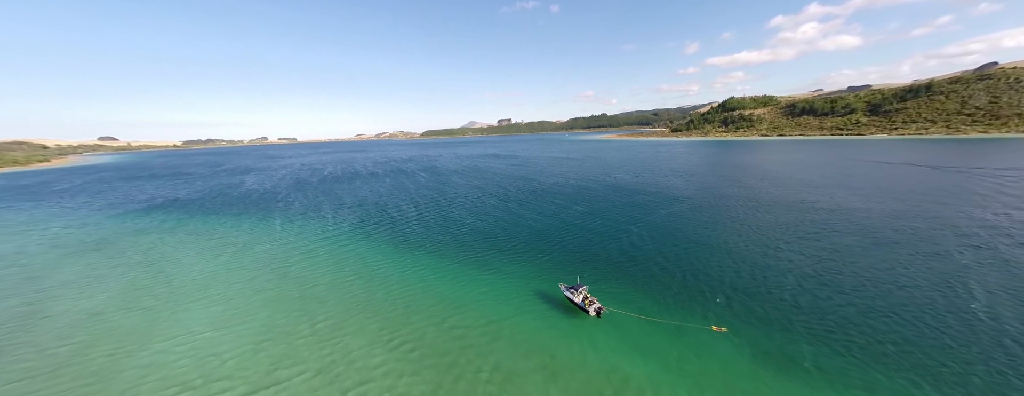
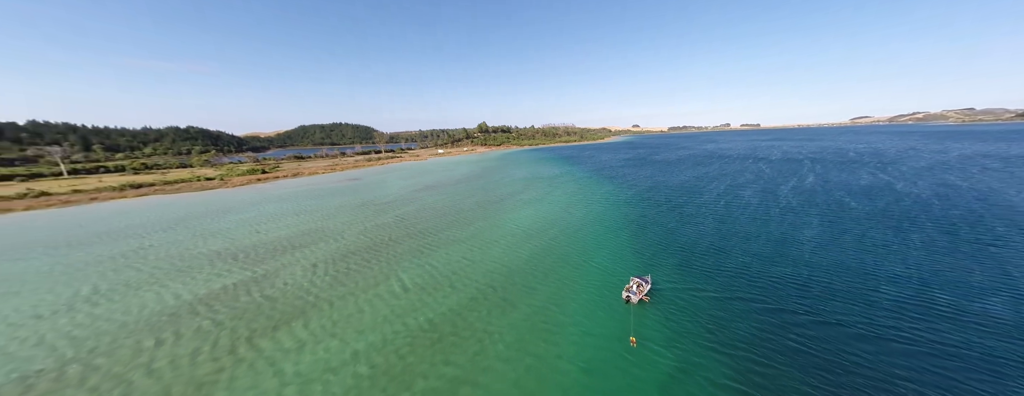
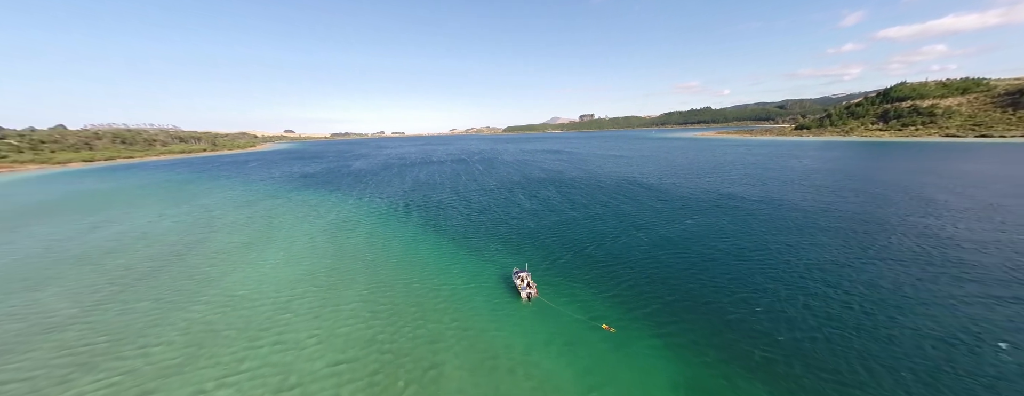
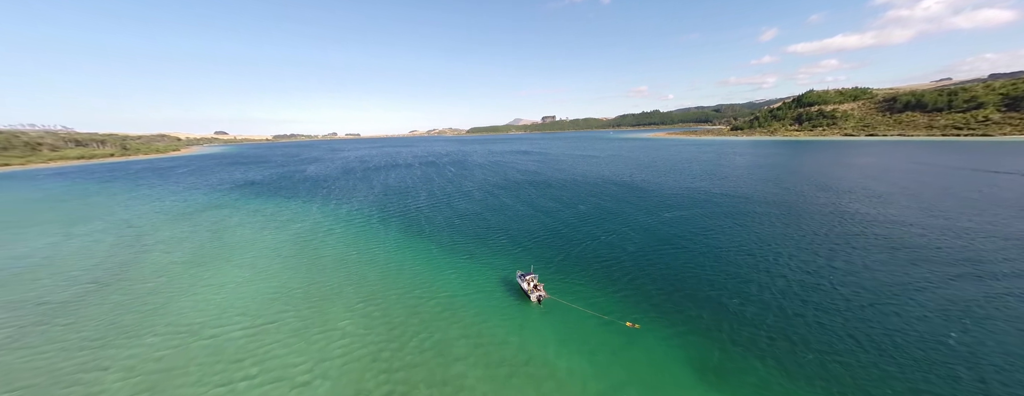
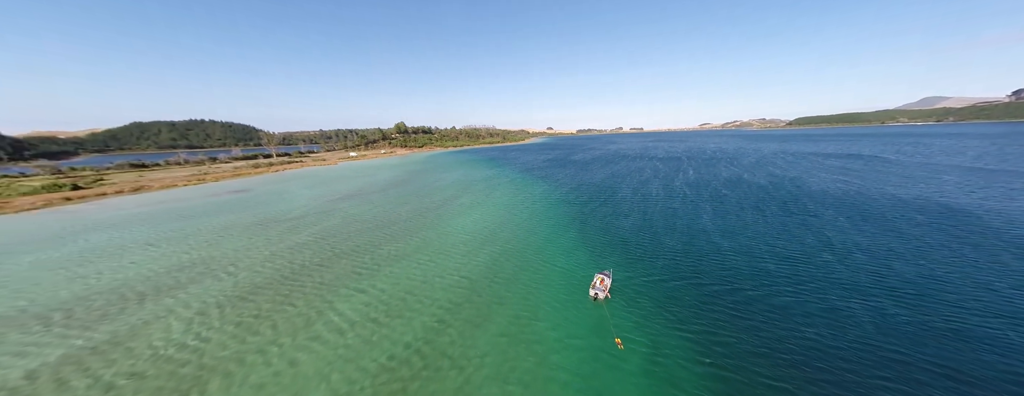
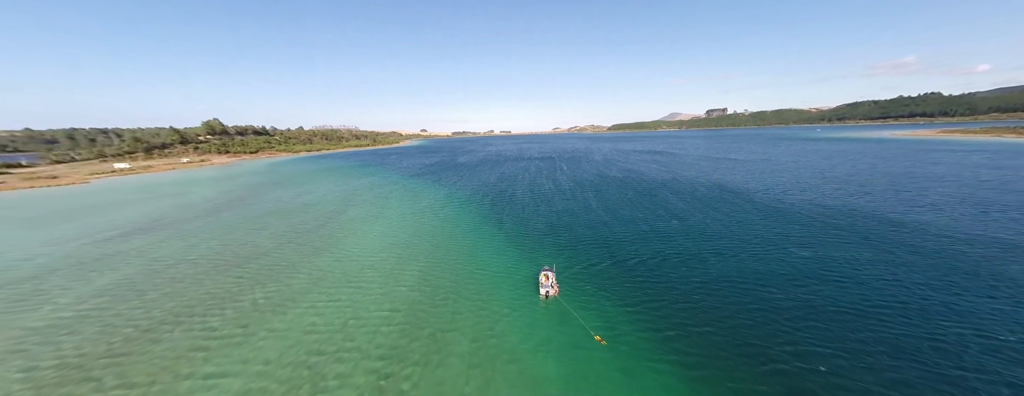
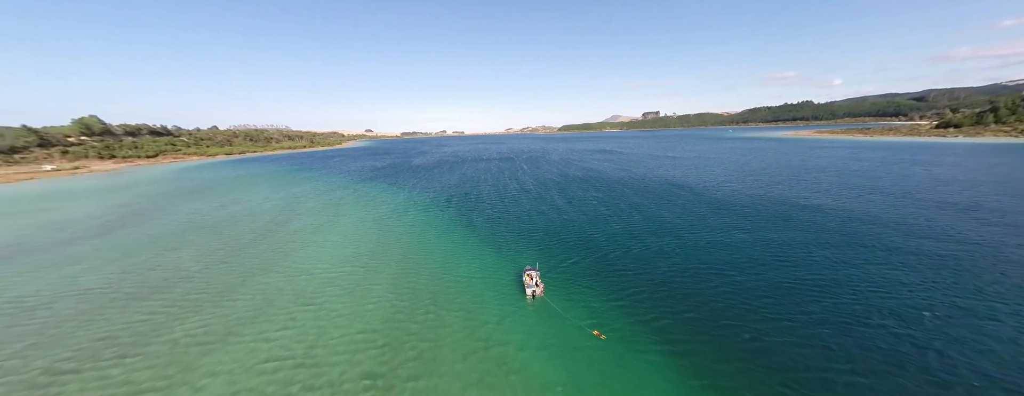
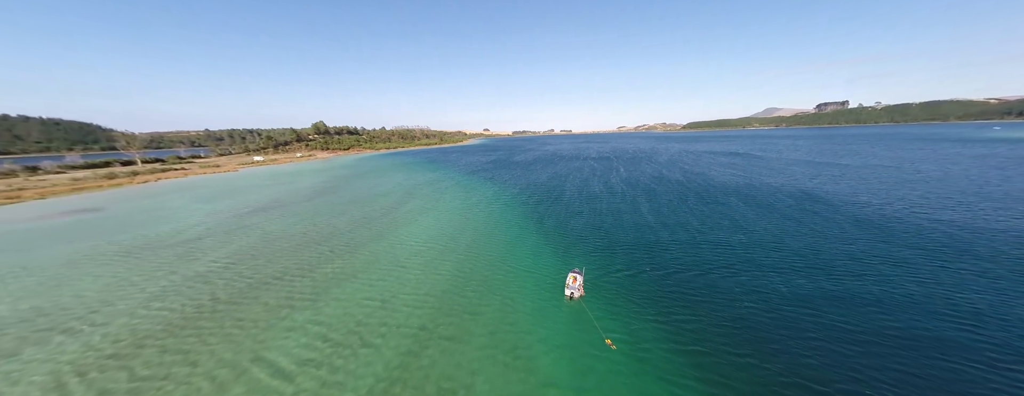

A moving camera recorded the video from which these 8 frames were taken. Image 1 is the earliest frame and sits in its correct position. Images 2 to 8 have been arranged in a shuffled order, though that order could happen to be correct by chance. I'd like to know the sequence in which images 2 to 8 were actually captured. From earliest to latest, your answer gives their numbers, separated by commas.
4, 3, 7, 6, 8, 5, 2
